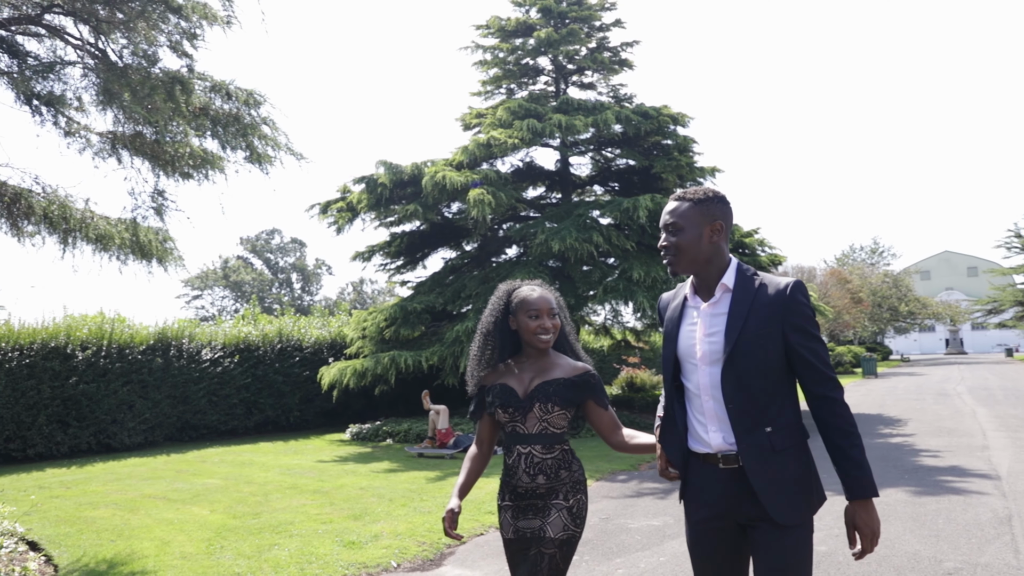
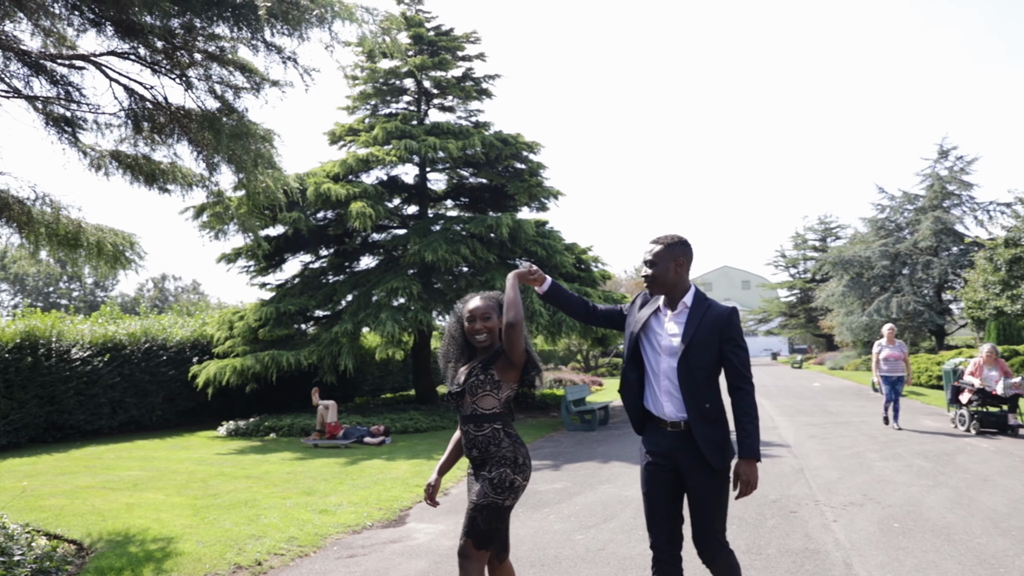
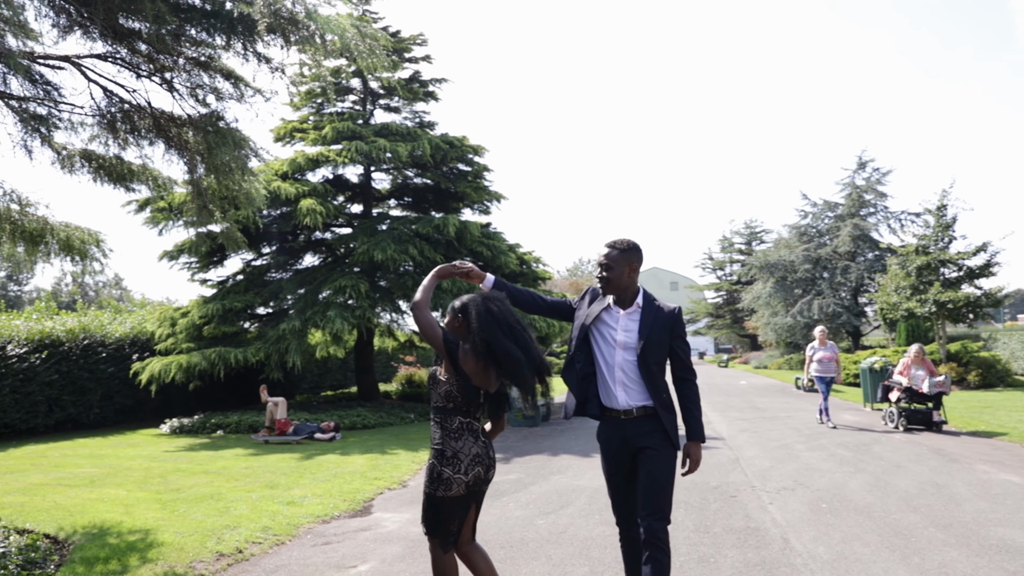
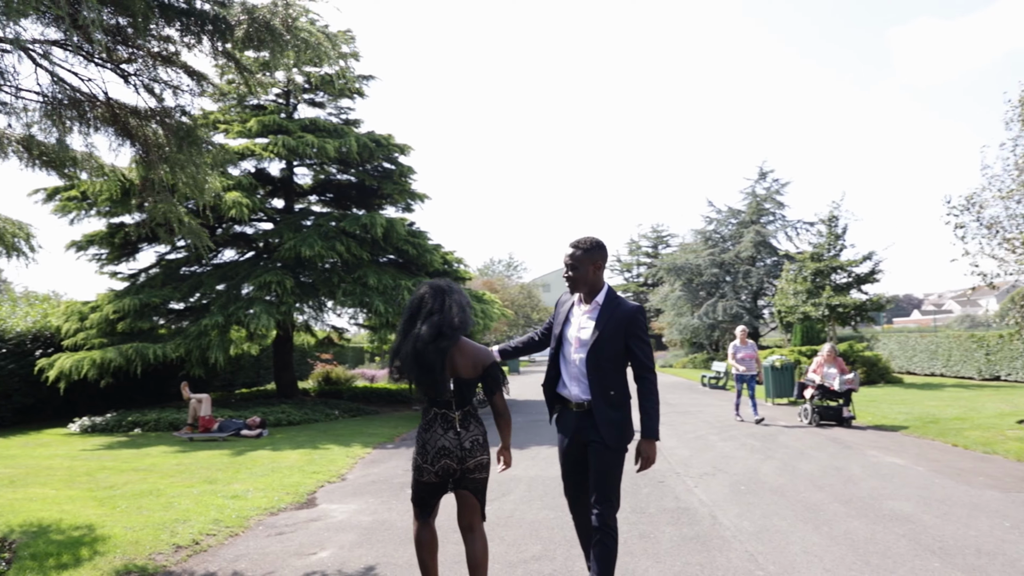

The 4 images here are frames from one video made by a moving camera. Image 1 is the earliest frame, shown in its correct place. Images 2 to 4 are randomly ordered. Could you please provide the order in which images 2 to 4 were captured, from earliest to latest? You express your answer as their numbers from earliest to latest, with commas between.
2, 3, 4
